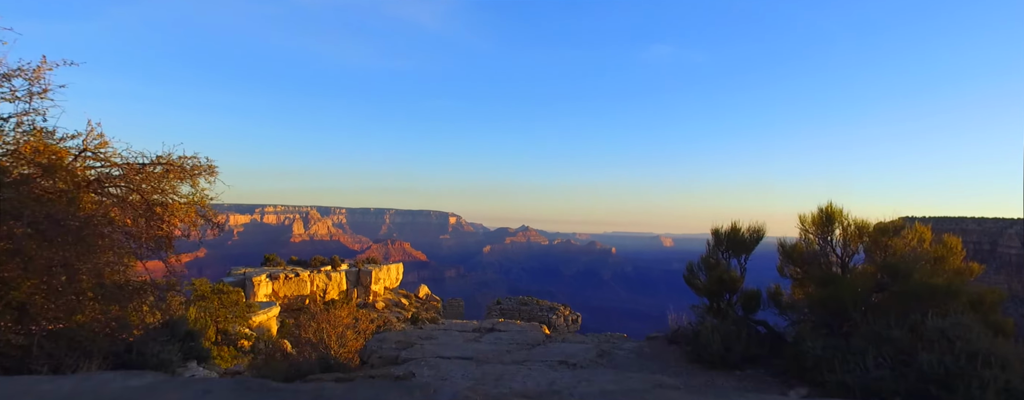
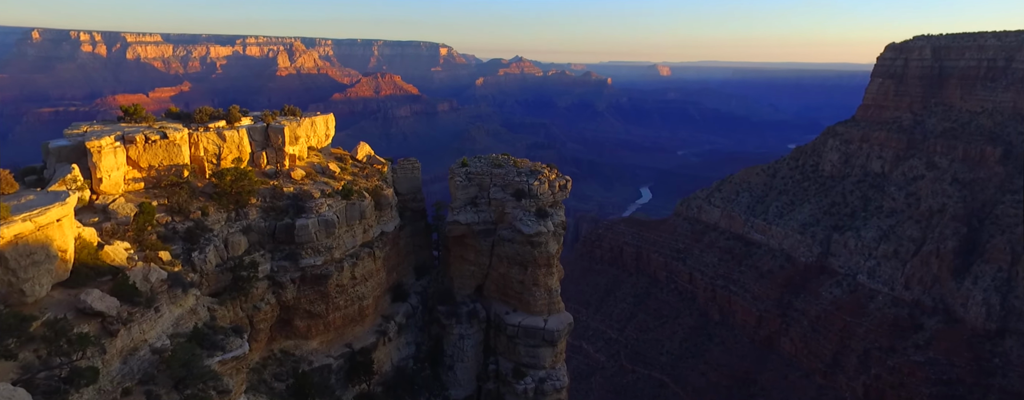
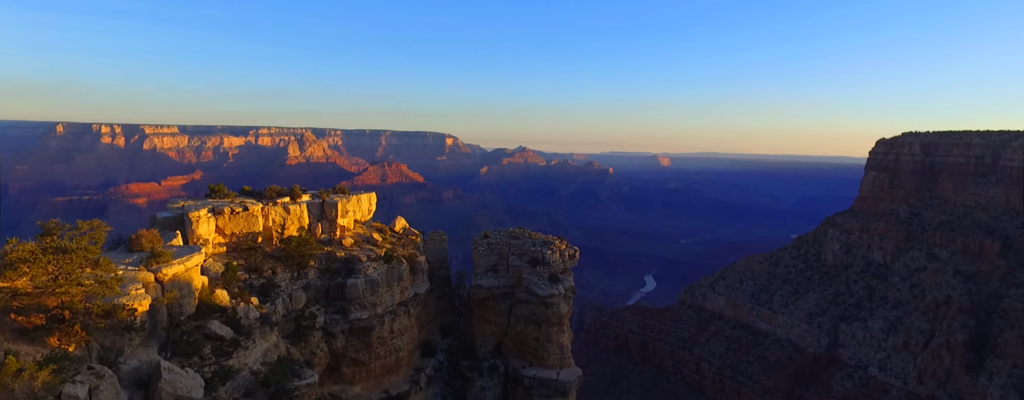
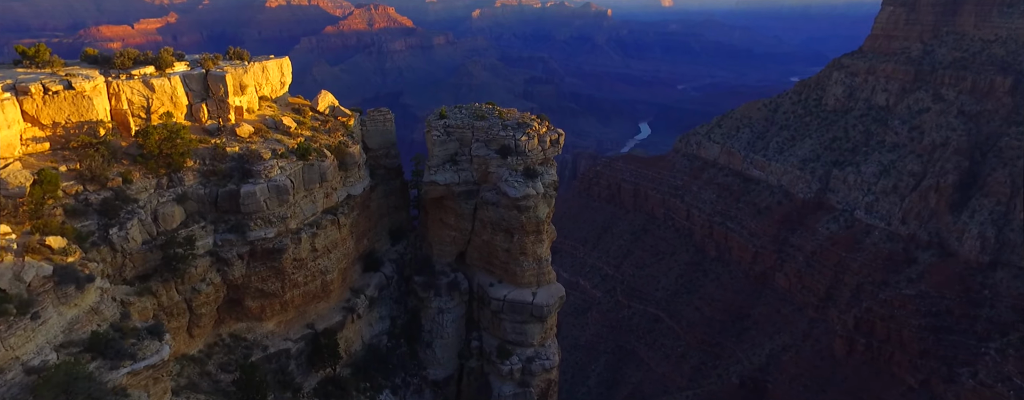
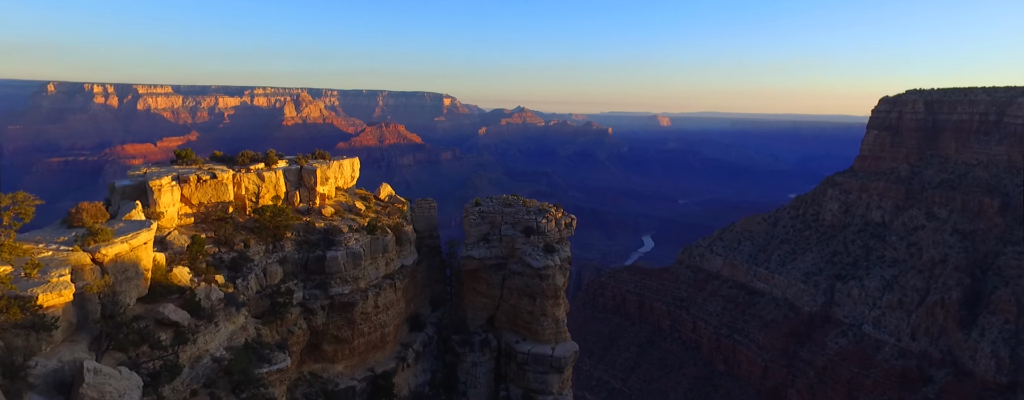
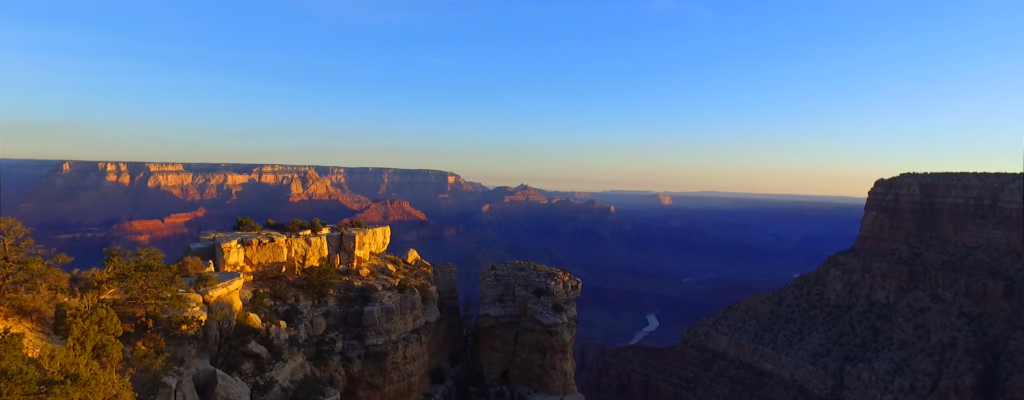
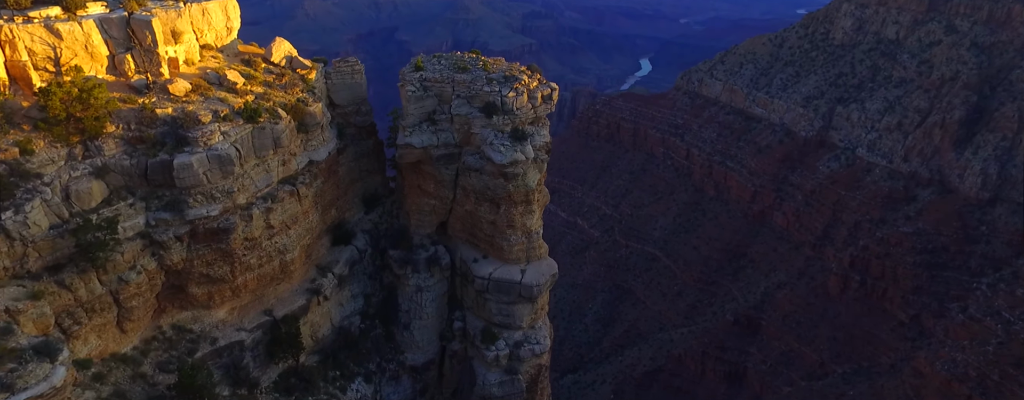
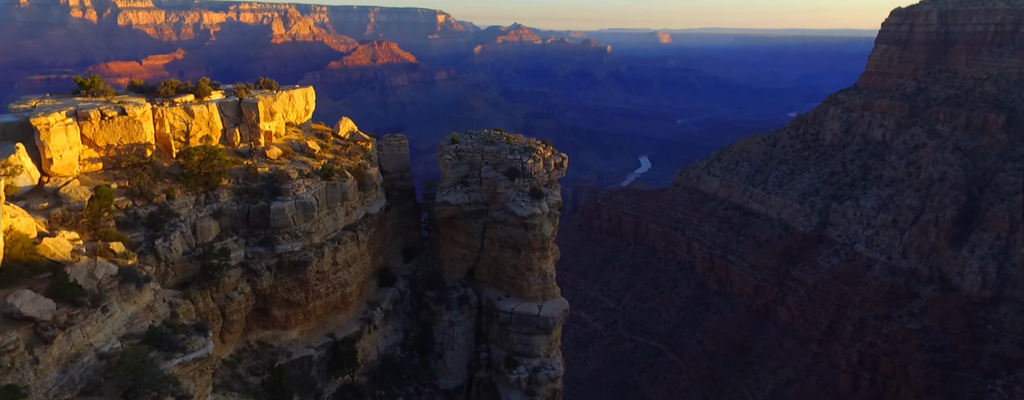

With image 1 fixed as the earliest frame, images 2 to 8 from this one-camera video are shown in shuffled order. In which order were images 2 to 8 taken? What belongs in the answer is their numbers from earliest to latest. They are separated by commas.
6, 3, 5, 2, 8, 4, 7
